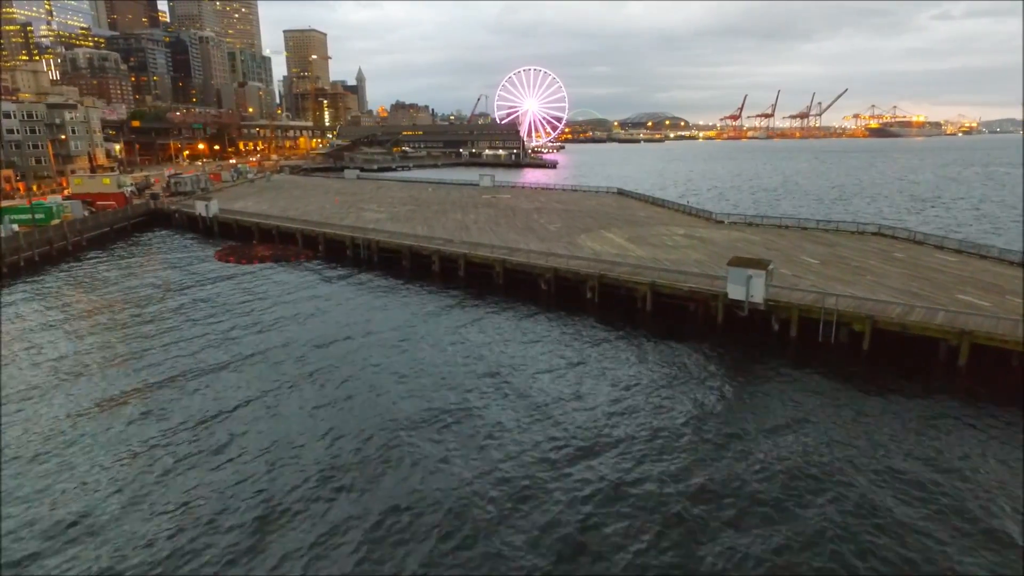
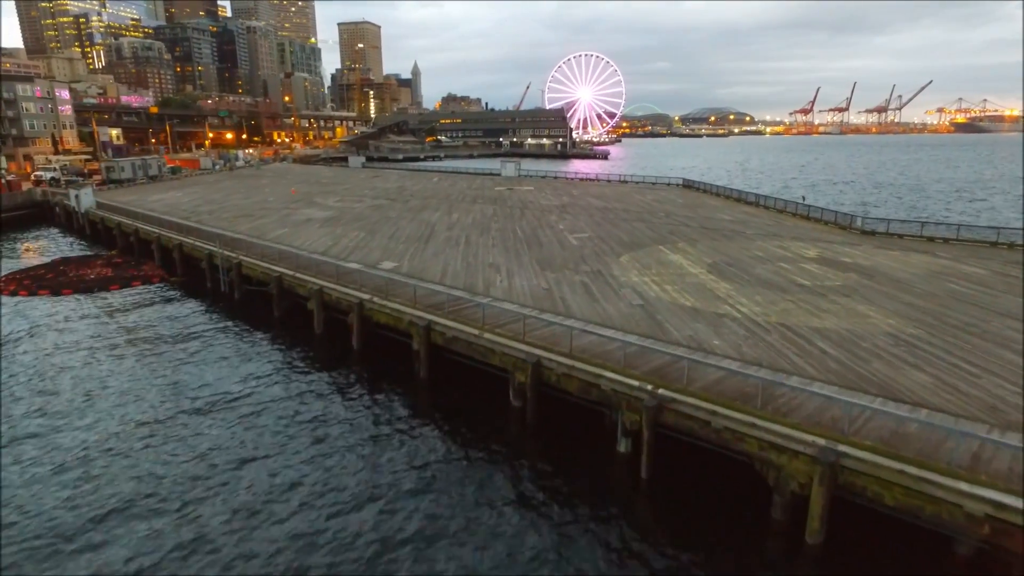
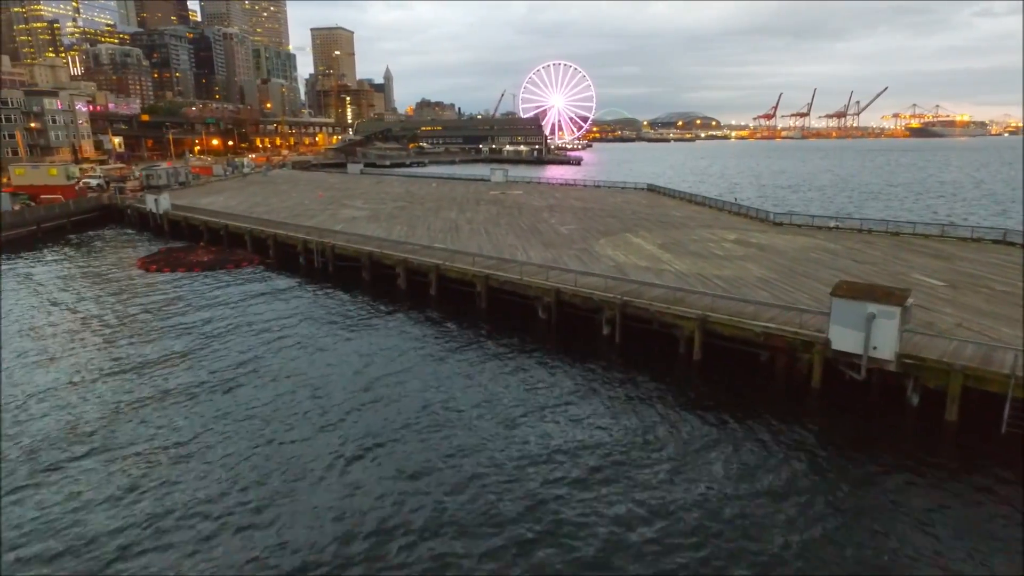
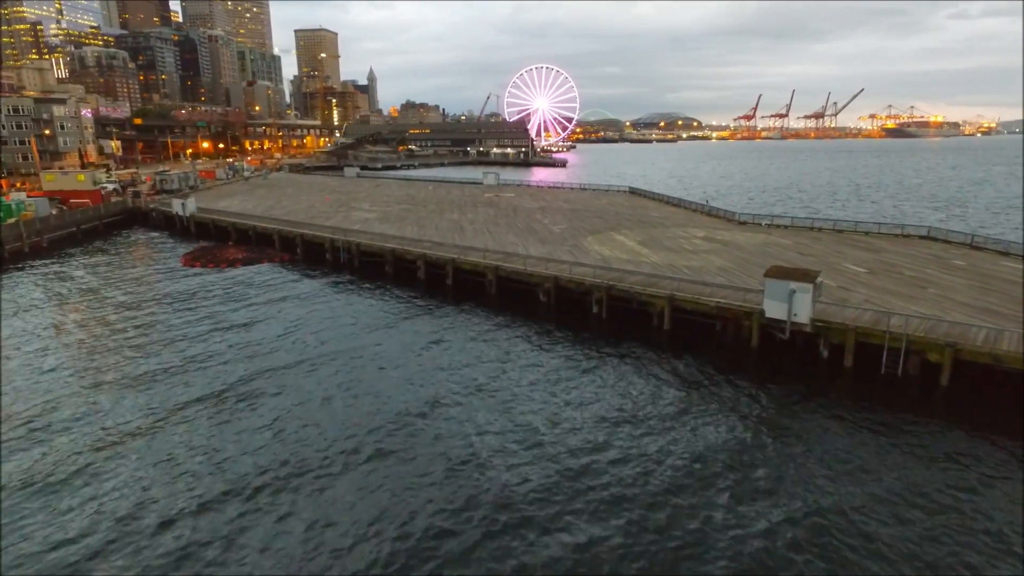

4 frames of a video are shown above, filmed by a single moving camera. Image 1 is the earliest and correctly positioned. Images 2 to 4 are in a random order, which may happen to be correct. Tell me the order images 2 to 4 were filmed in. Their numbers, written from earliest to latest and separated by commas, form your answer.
4, 3, 2
